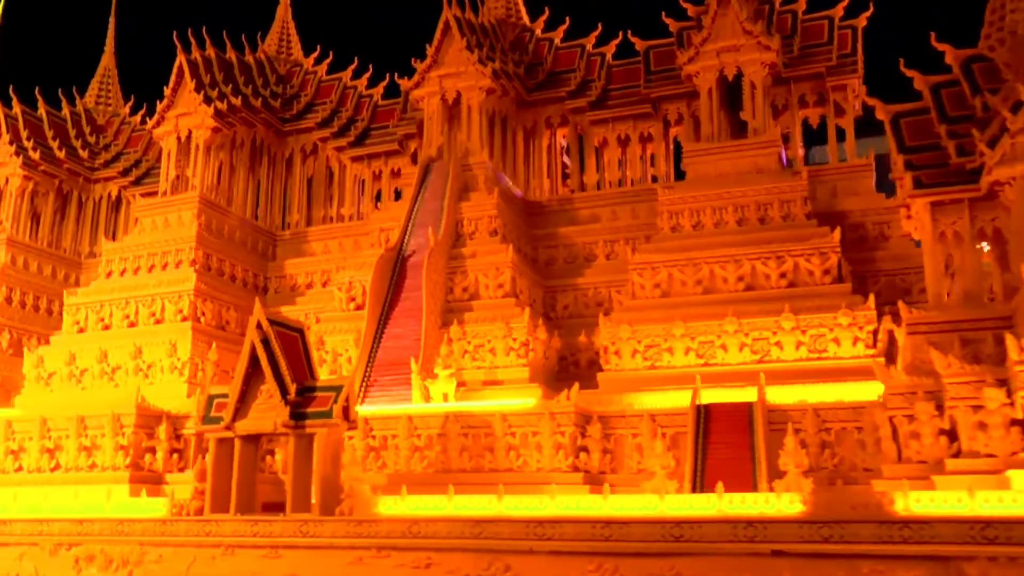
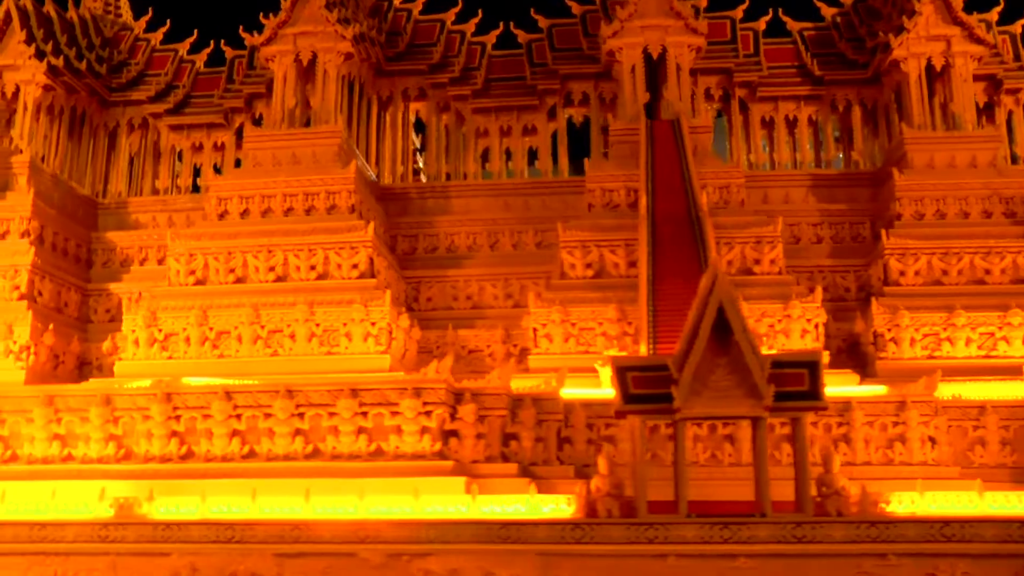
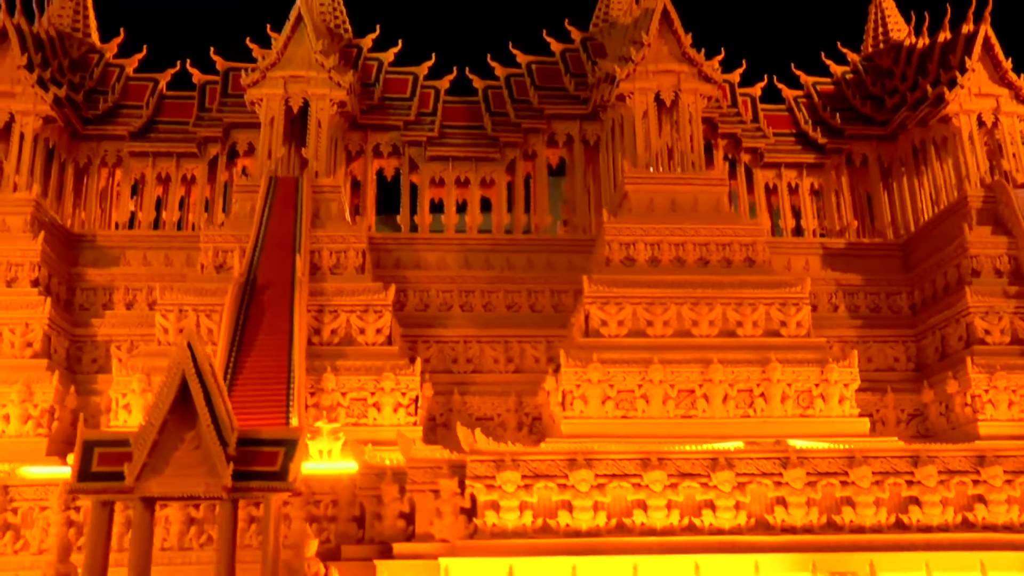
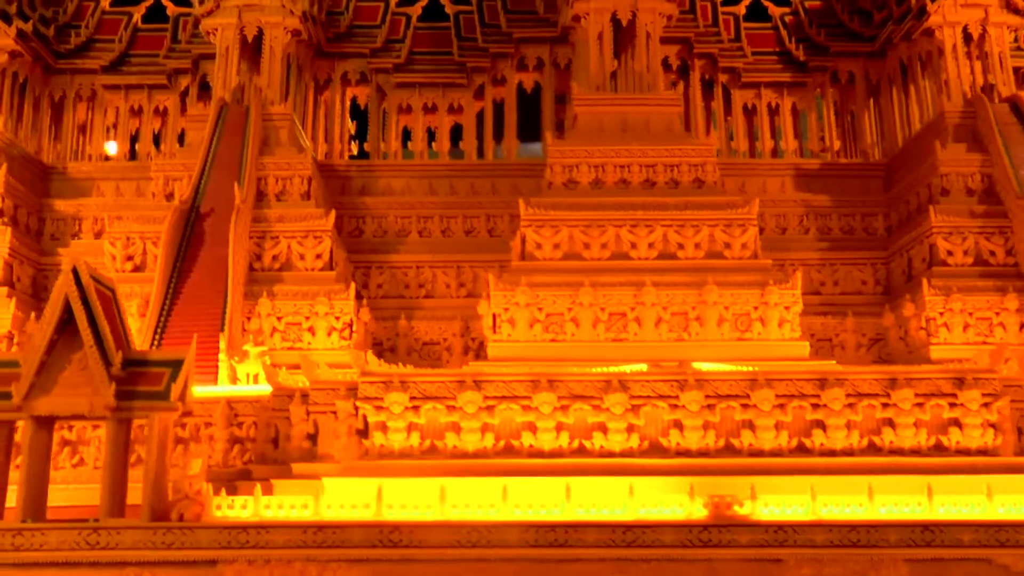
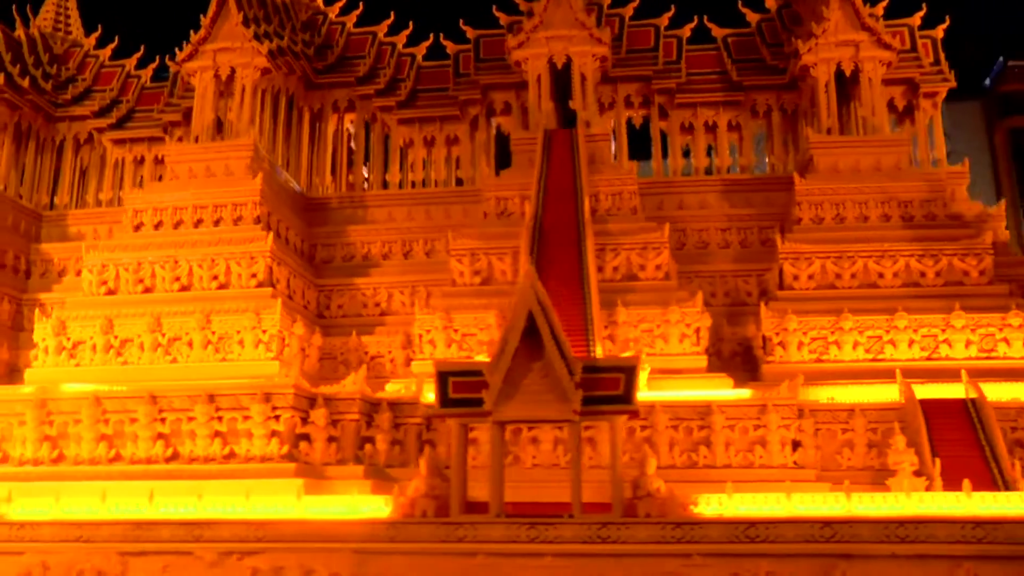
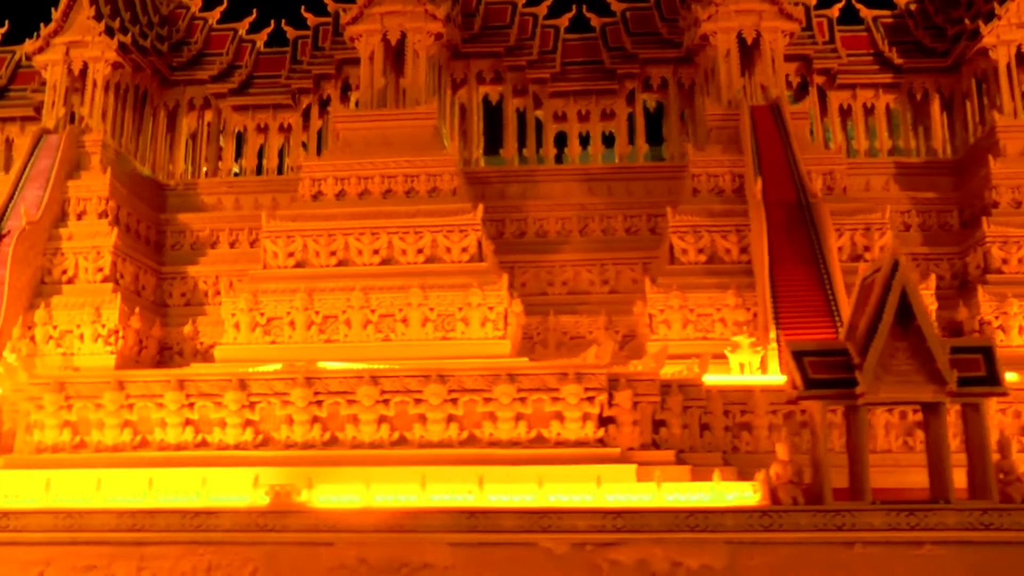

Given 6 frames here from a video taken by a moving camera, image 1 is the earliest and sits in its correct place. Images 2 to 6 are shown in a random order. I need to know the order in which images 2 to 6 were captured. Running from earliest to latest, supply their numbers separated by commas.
5, 2, 6, 4, 3
